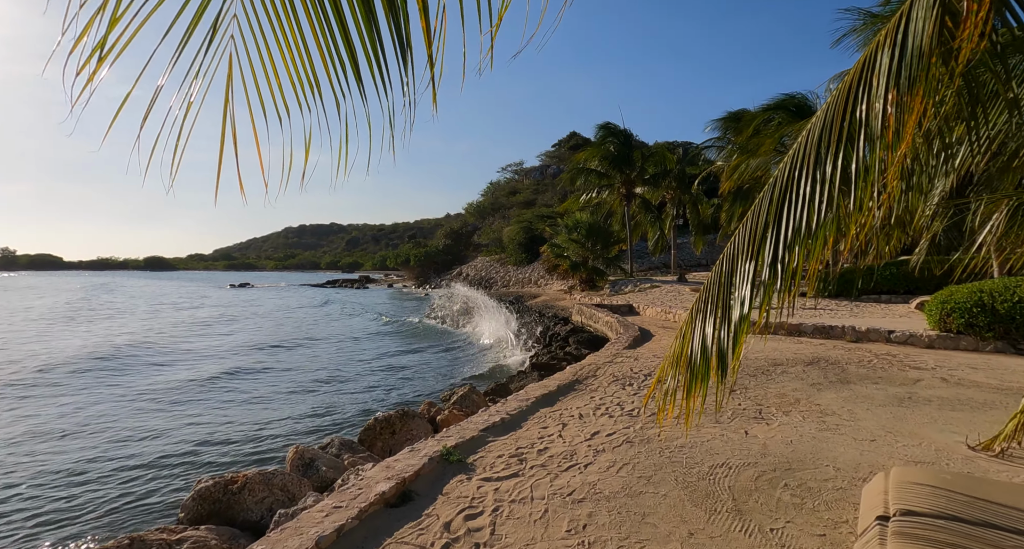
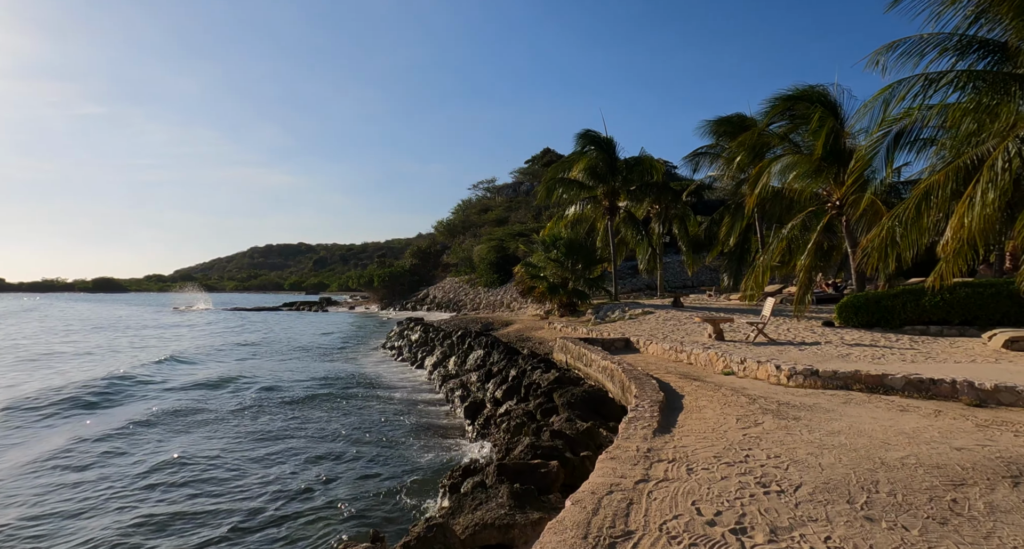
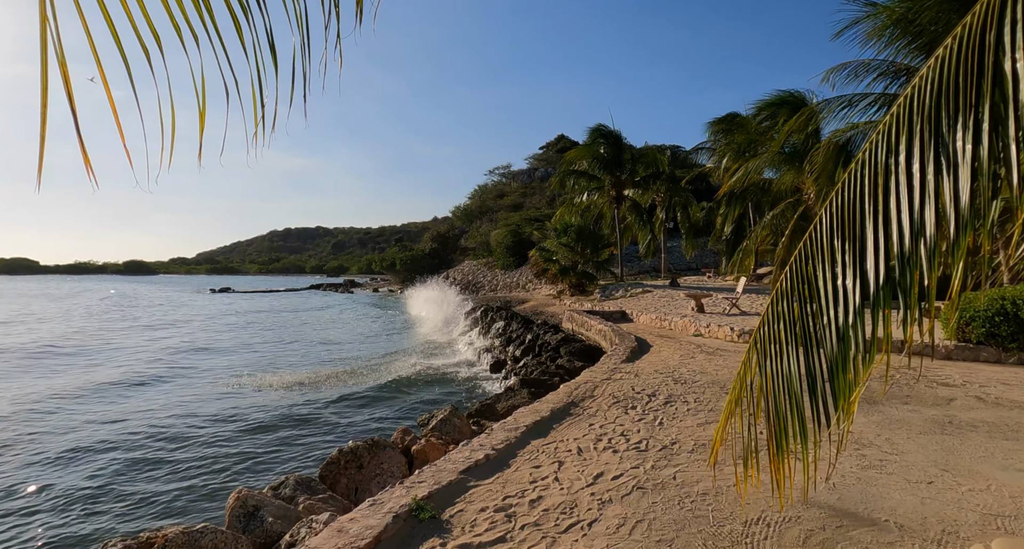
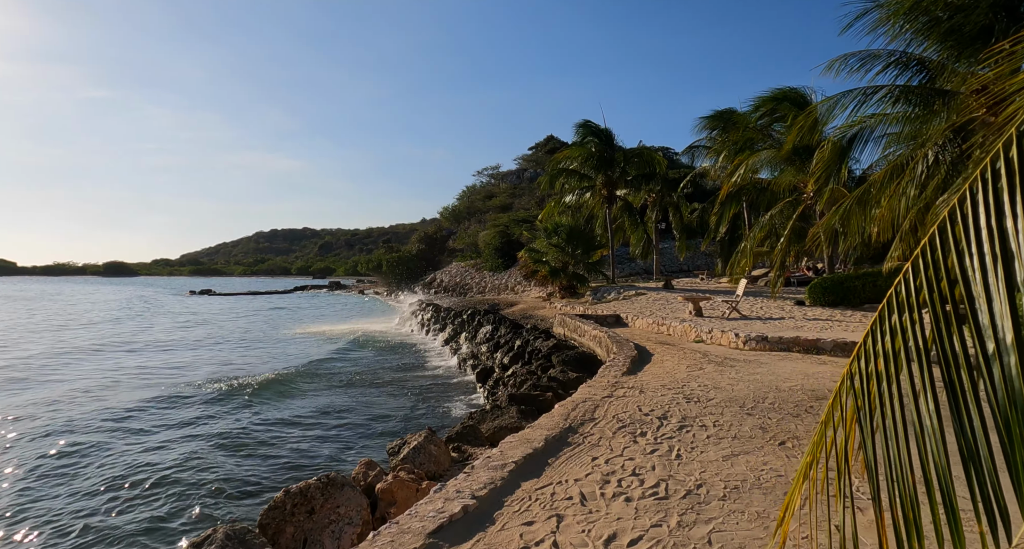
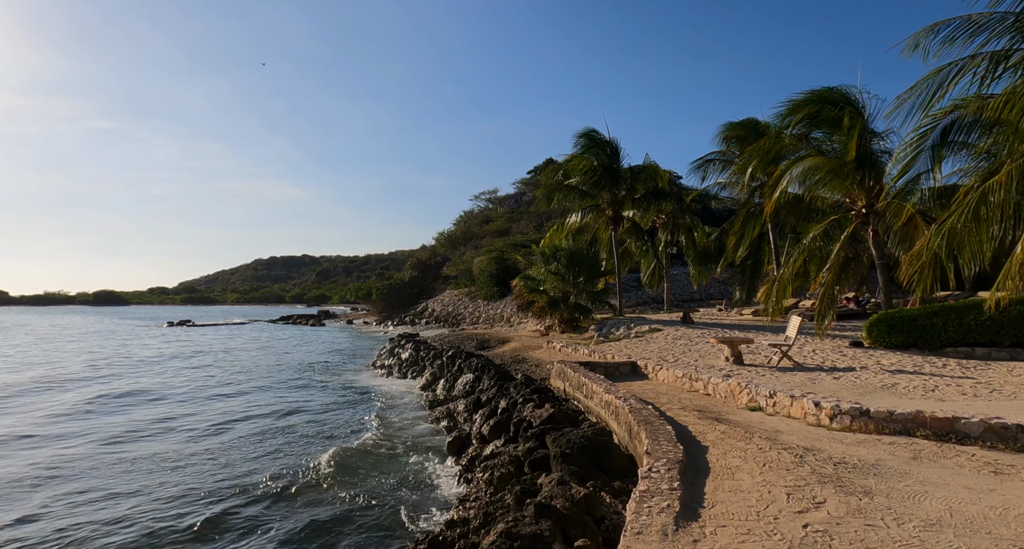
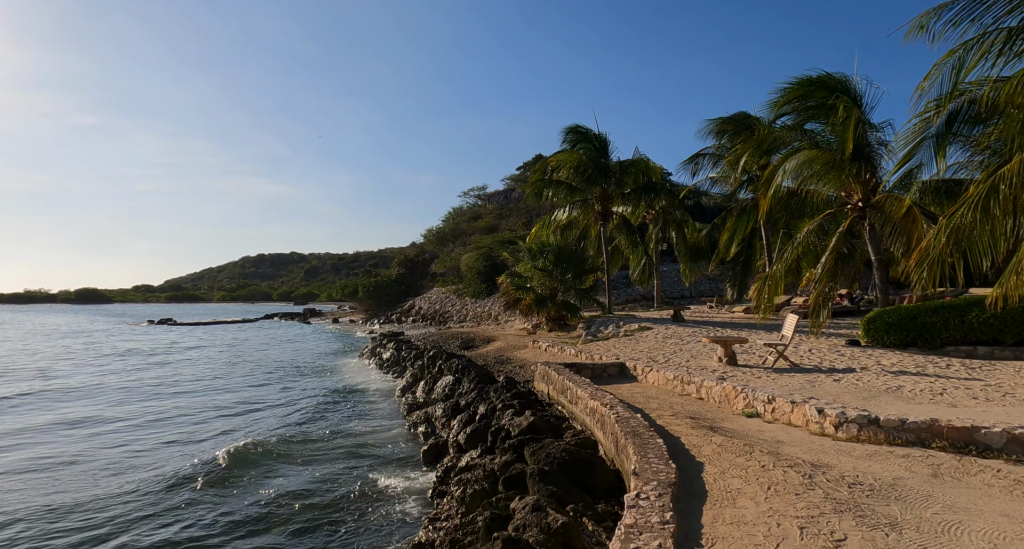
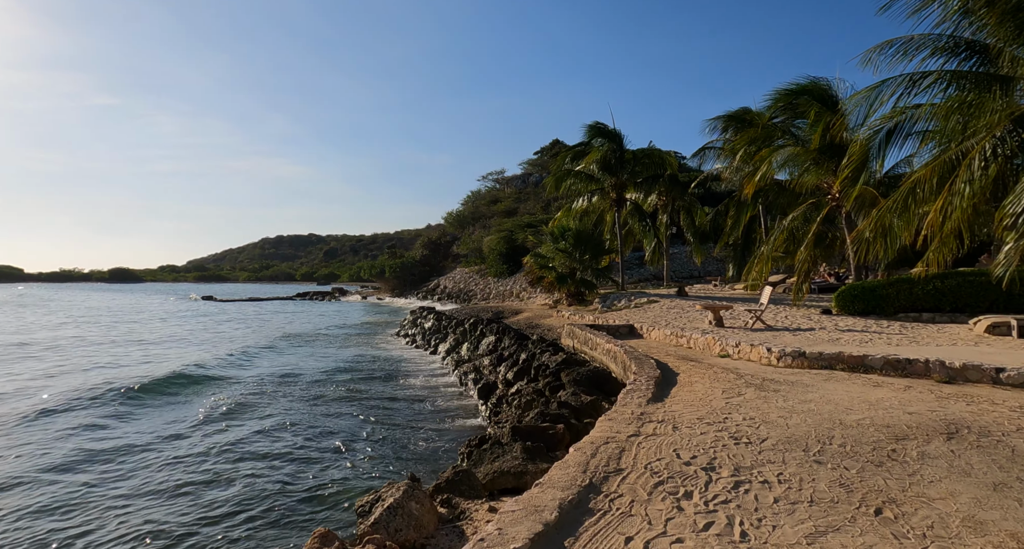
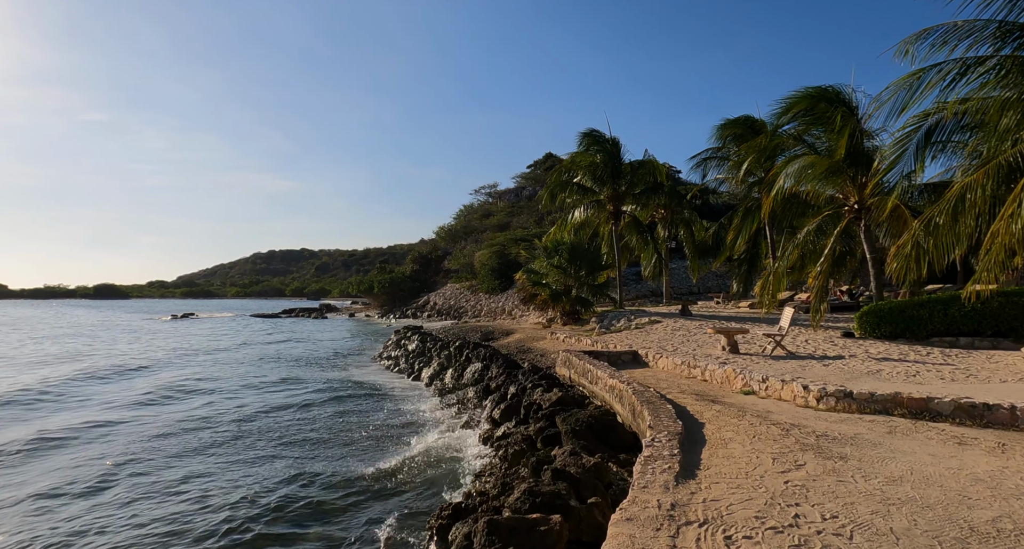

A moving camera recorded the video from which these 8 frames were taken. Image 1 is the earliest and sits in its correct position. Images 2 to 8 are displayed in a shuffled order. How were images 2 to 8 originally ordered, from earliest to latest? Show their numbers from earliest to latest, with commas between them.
3, 4, 7, 2, 8, 5, 6
